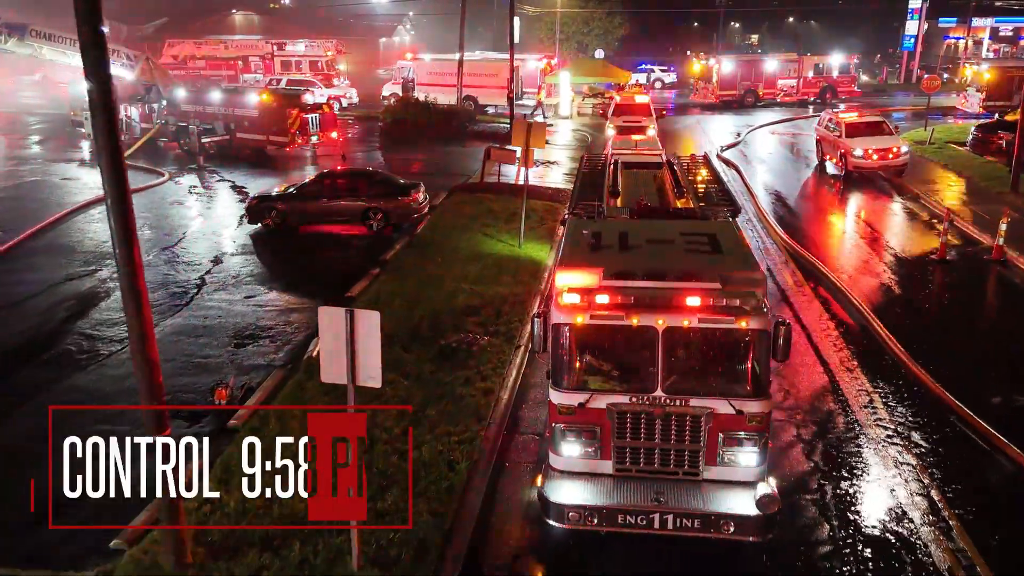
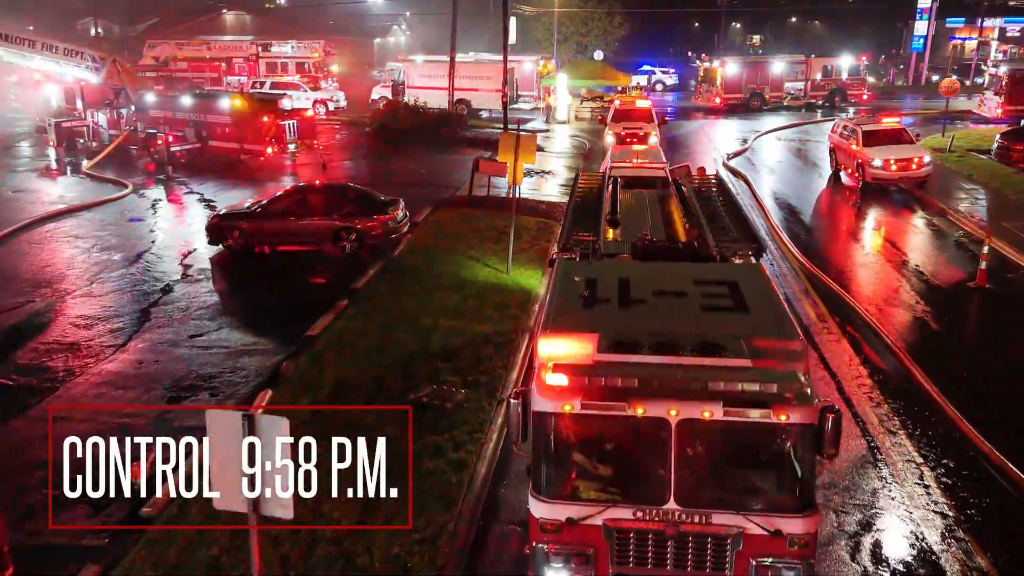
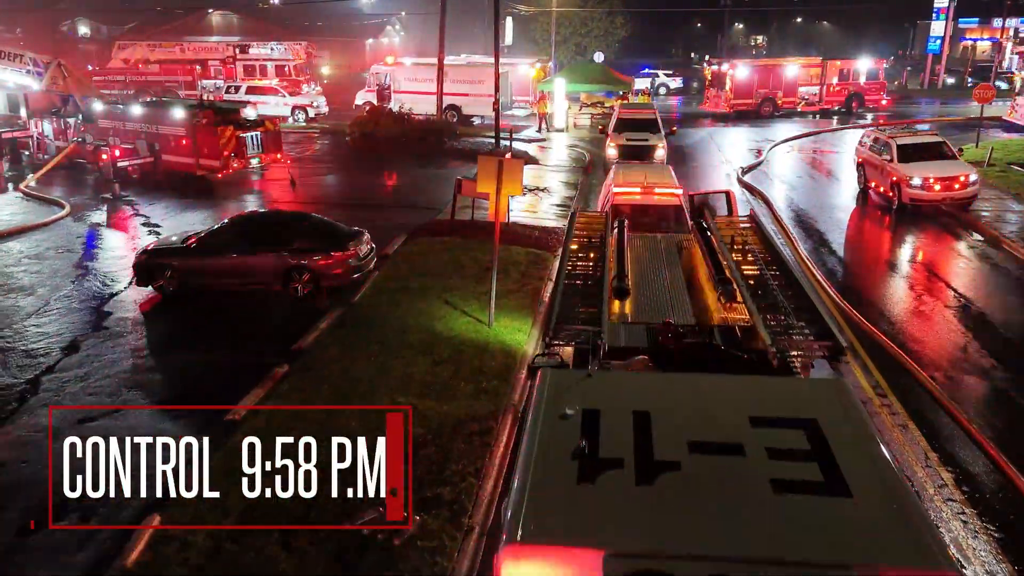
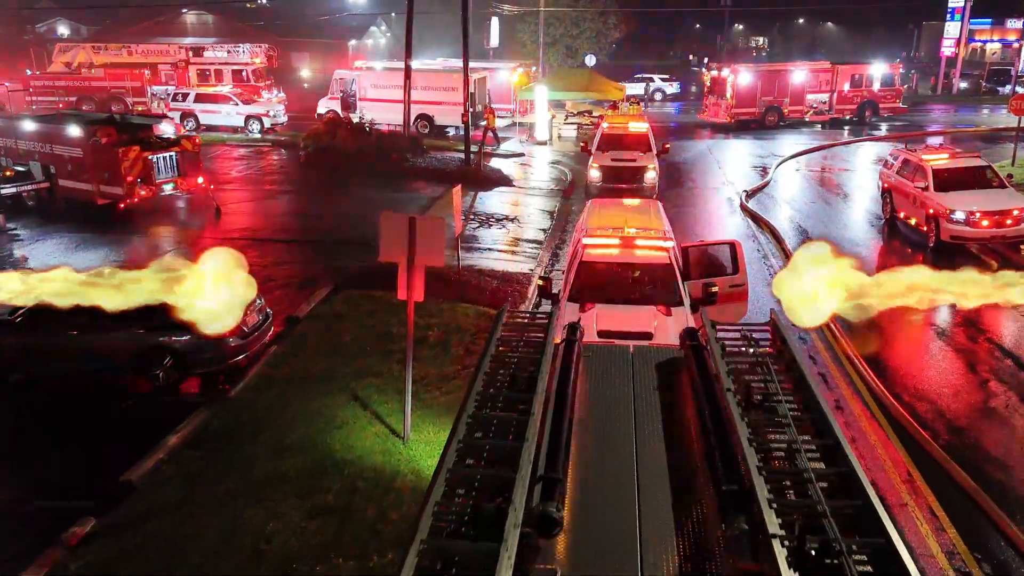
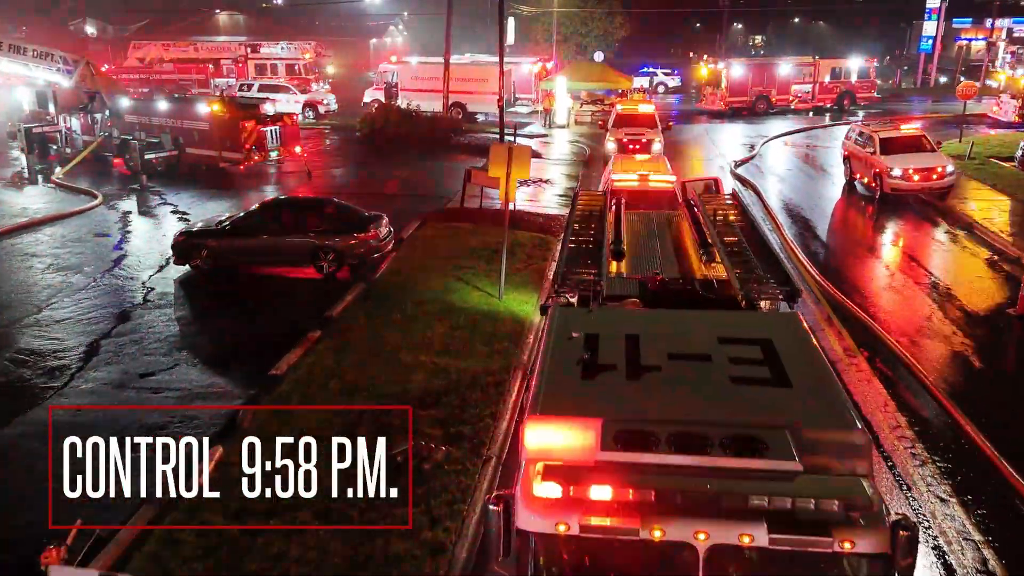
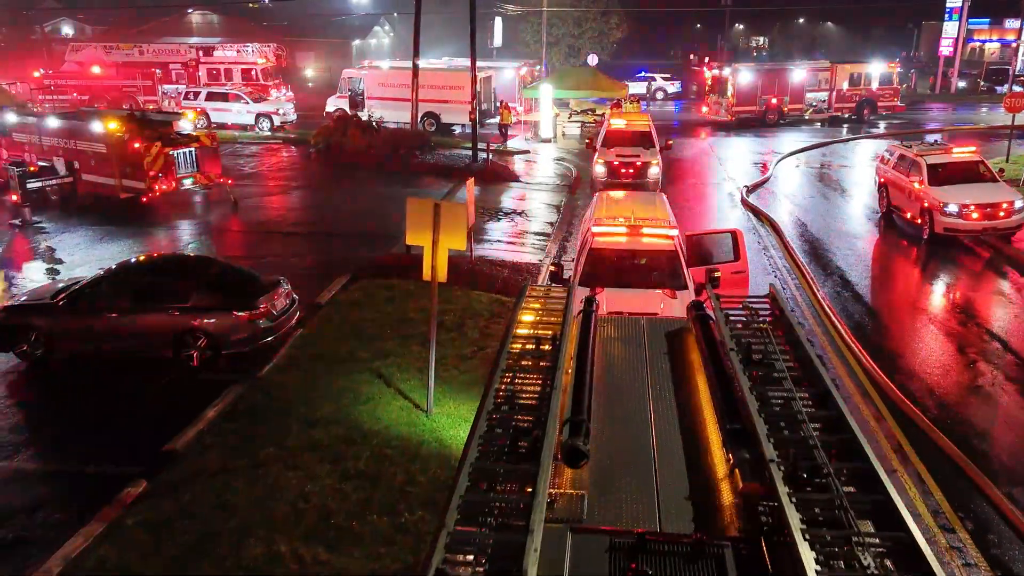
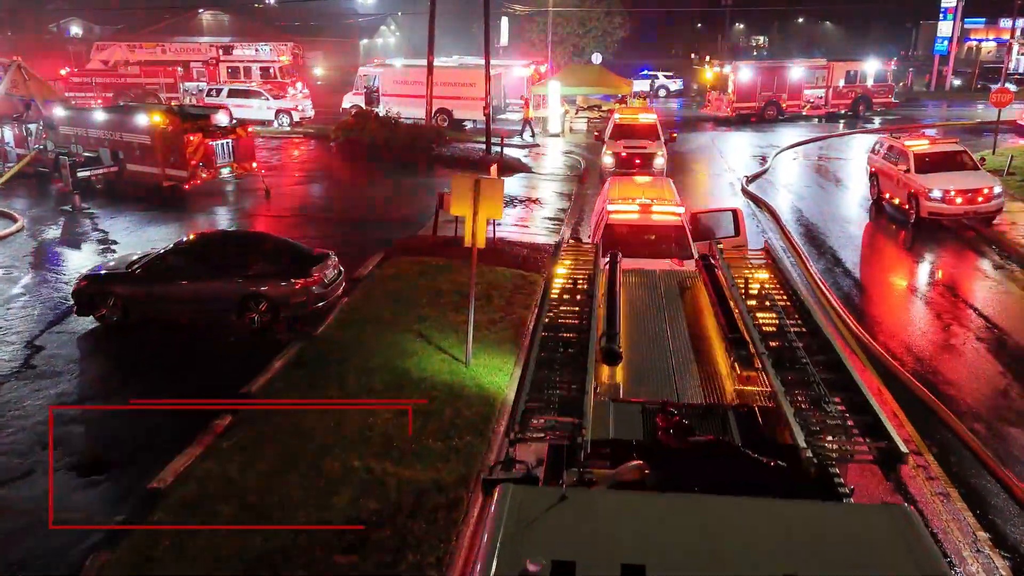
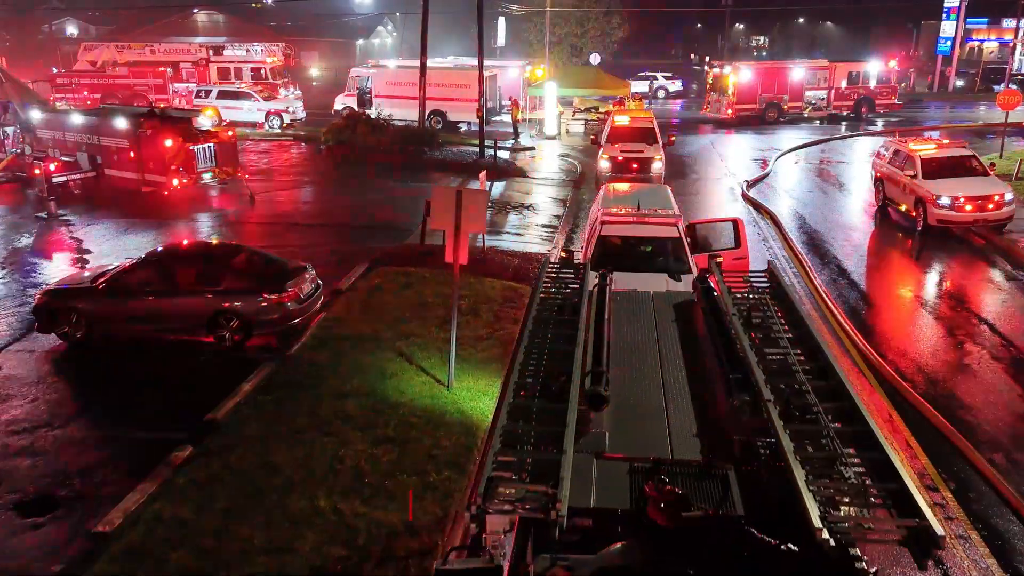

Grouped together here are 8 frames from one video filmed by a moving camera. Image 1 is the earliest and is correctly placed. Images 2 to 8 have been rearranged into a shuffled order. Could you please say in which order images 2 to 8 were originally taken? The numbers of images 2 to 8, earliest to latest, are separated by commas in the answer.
2, 5, 3, 7, 8, 6, 4
